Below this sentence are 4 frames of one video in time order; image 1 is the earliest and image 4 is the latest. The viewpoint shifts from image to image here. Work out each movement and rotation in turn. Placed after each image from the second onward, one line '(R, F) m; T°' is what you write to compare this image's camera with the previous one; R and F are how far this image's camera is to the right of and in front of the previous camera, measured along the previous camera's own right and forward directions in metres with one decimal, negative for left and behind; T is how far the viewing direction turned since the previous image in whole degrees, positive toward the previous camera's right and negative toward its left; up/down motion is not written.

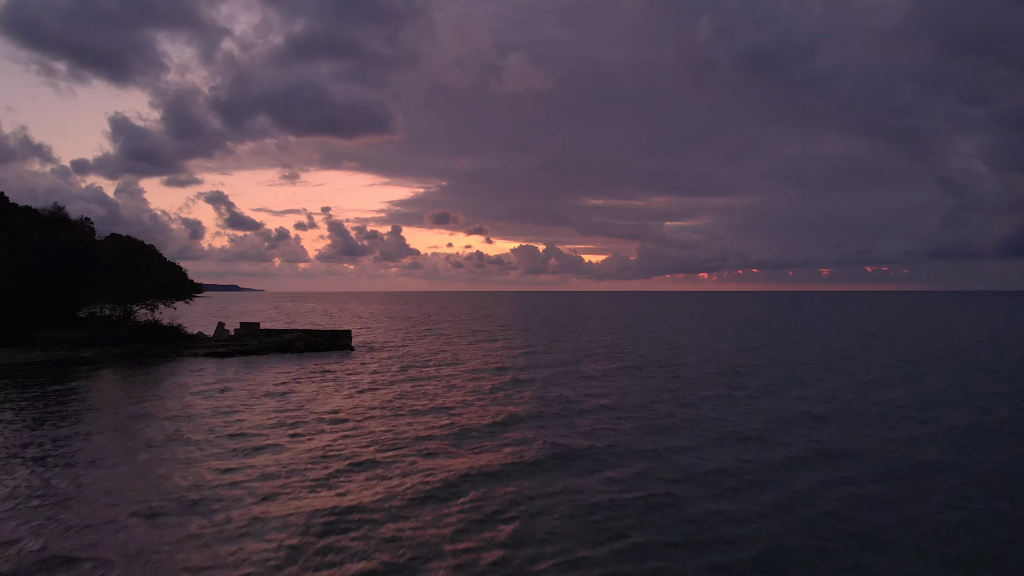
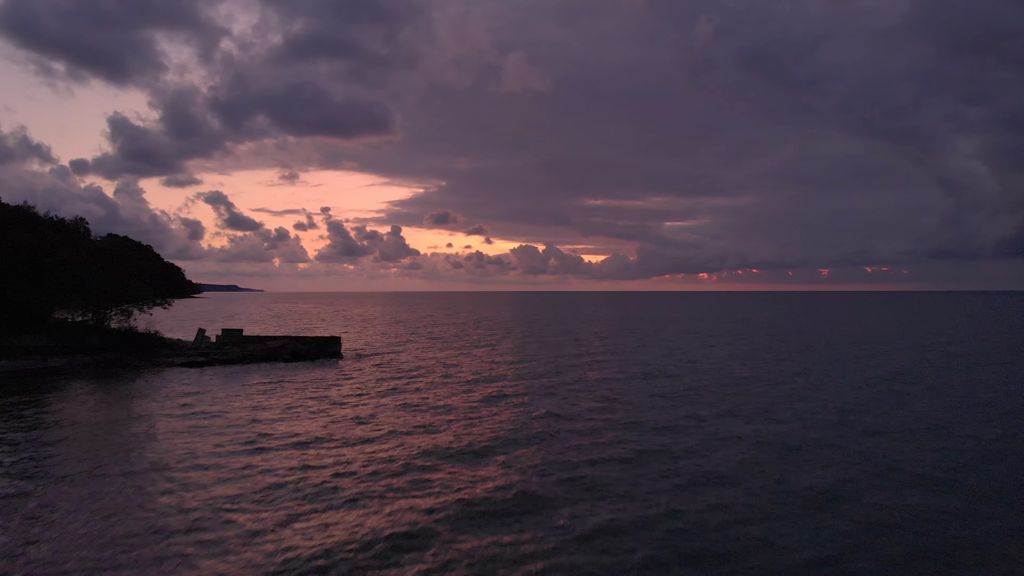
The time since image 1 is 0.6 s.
(+0.5, +1.6) m; 0°
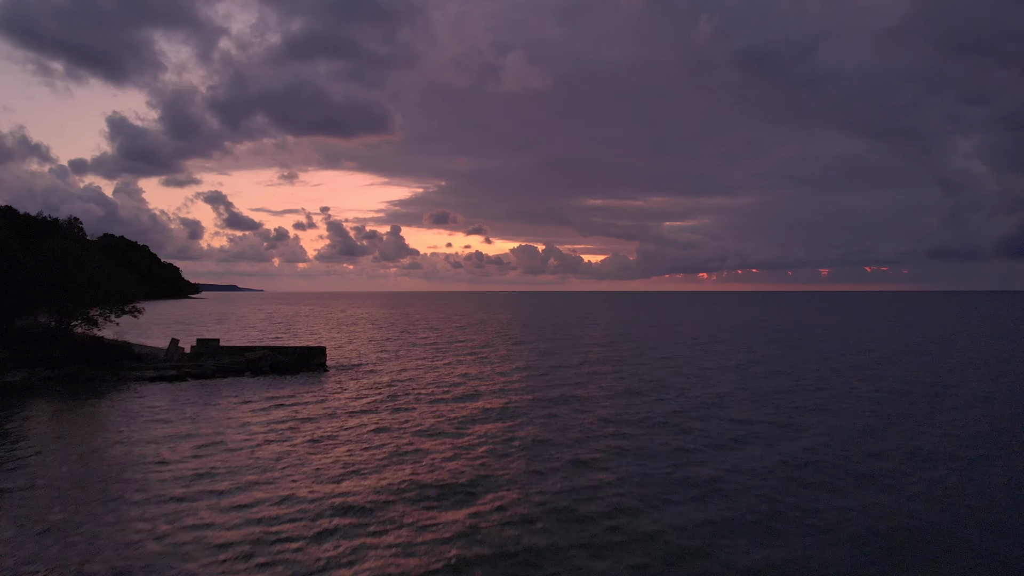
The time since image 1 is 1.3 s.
(+0.5, +2.2) m; 0°
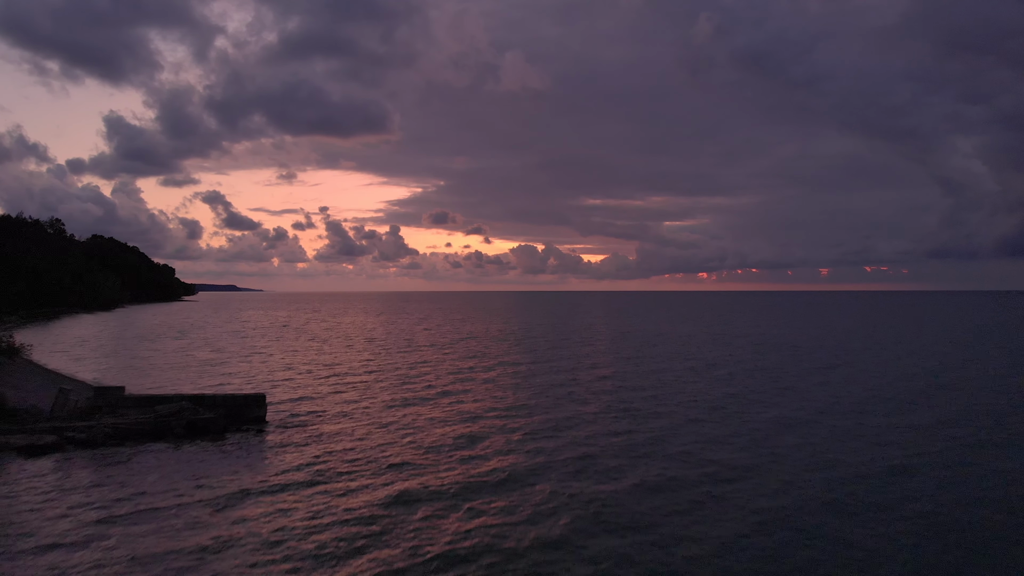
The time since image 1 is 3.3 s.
(+1.1, +7.4) m; 0°
